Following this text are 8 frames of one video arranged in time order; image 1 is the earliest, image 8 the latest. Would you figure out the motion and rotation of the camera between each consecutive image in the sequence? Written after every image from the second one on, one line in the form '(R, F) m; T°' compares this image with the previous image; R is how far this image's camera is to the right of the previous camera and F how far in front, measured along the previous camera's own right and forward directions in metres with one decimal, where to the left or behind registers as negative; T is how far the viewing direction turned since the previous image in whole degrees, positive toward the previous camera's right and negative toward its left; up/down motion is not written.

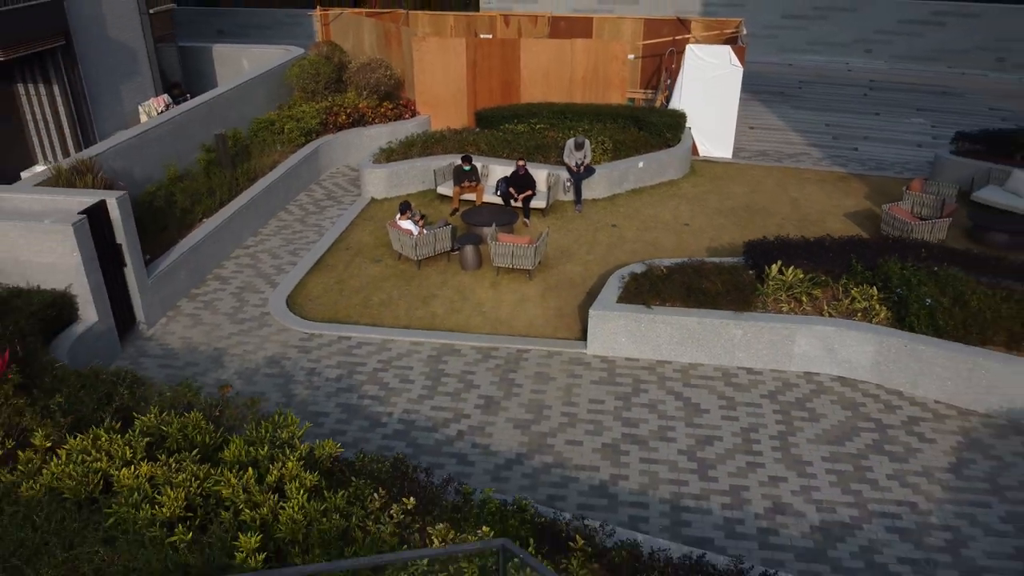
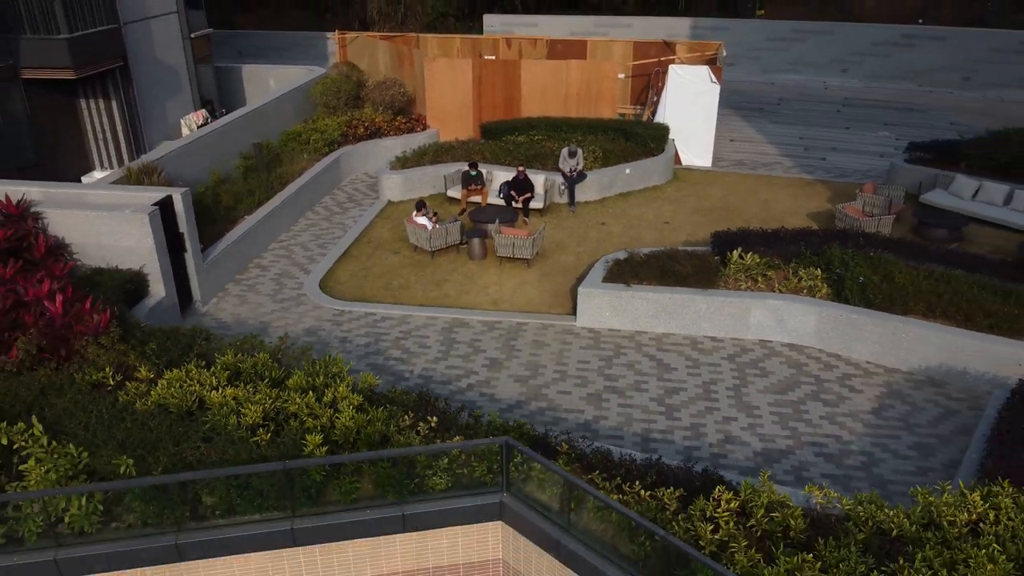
(0.0, -1.3) m; 0°
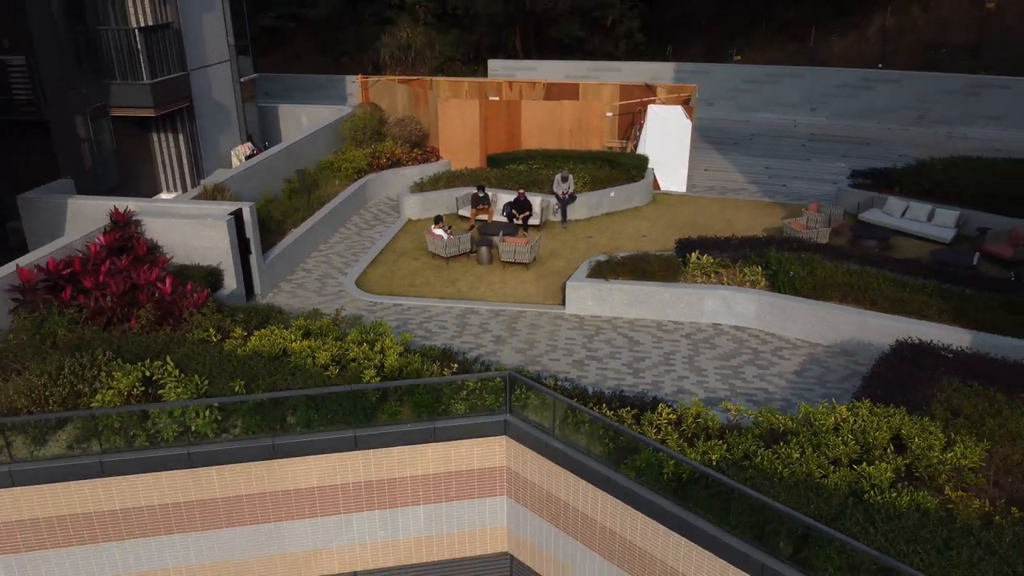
(0.0, -2.1) m; 0°
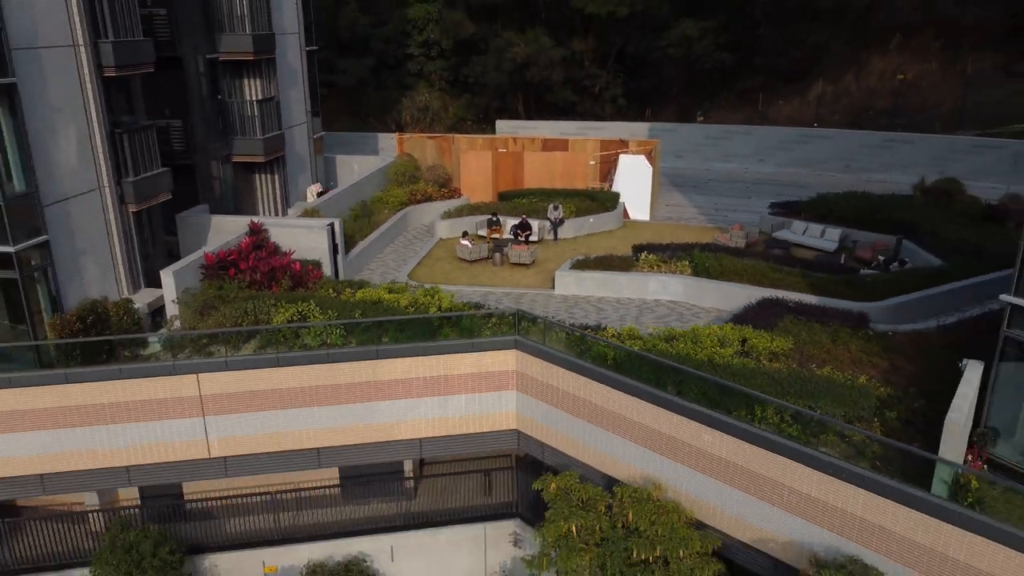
(-0.1, -4.9) m; 0°
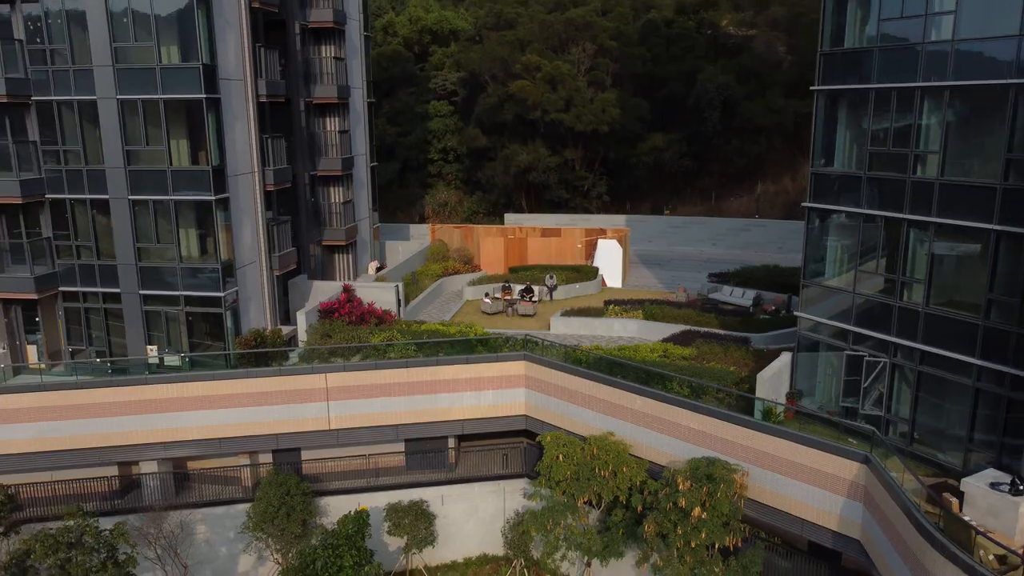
(-0.2, -7.0) m; 0°
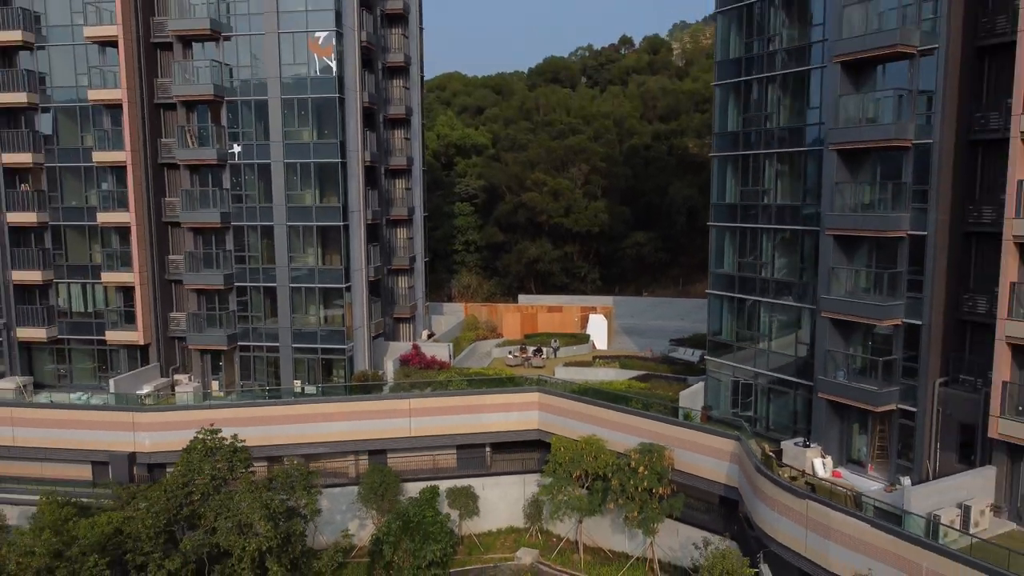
(-0.6, -10.1) m; 0°
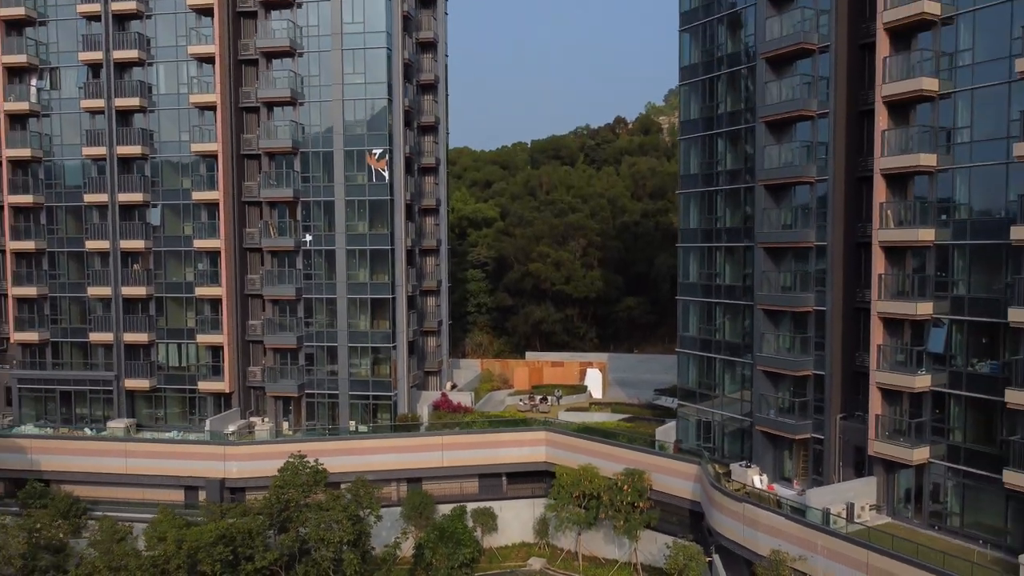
(-0.5, -7.4) m; 0°
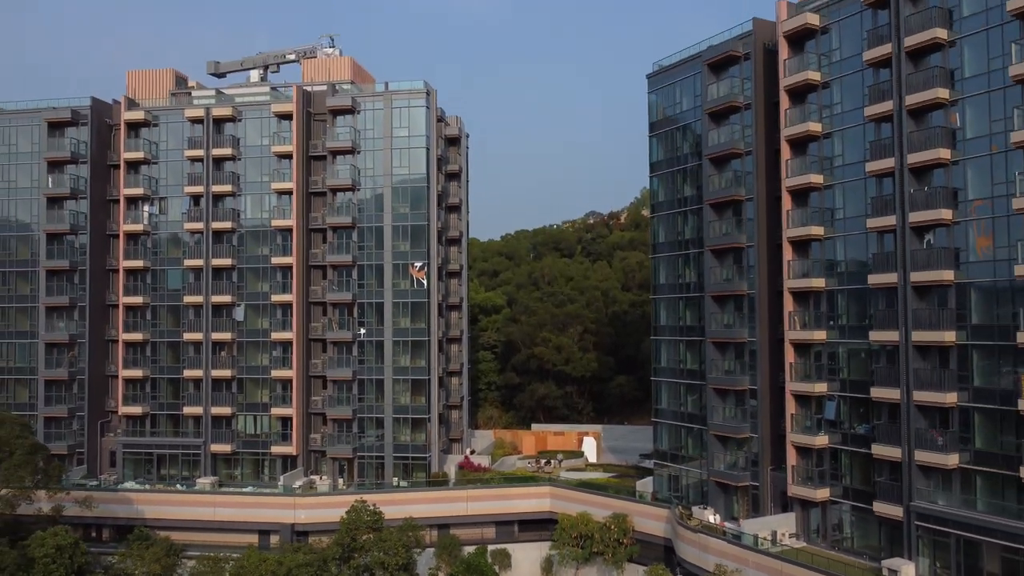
(-0.6, -9.6) m; 0°
